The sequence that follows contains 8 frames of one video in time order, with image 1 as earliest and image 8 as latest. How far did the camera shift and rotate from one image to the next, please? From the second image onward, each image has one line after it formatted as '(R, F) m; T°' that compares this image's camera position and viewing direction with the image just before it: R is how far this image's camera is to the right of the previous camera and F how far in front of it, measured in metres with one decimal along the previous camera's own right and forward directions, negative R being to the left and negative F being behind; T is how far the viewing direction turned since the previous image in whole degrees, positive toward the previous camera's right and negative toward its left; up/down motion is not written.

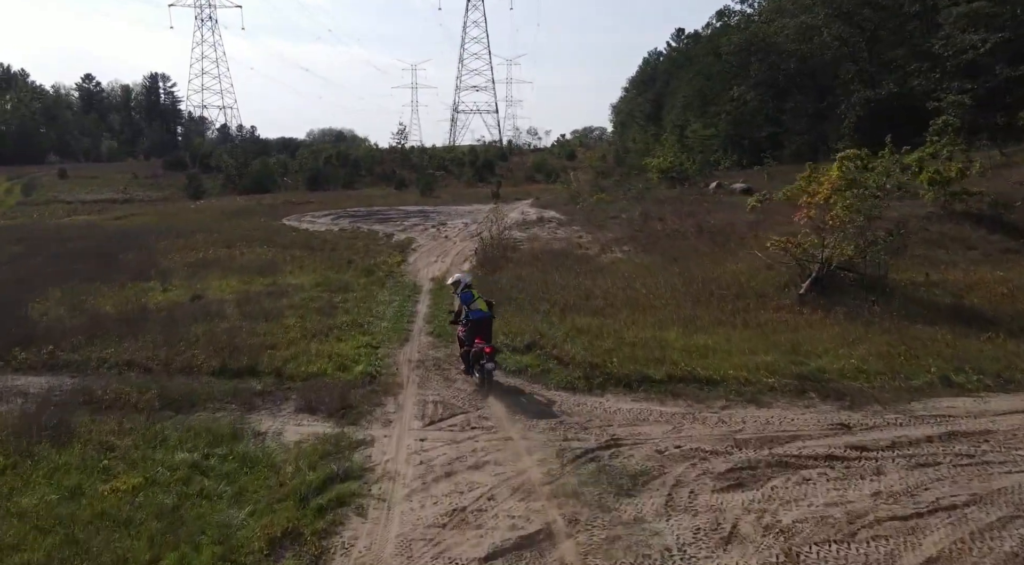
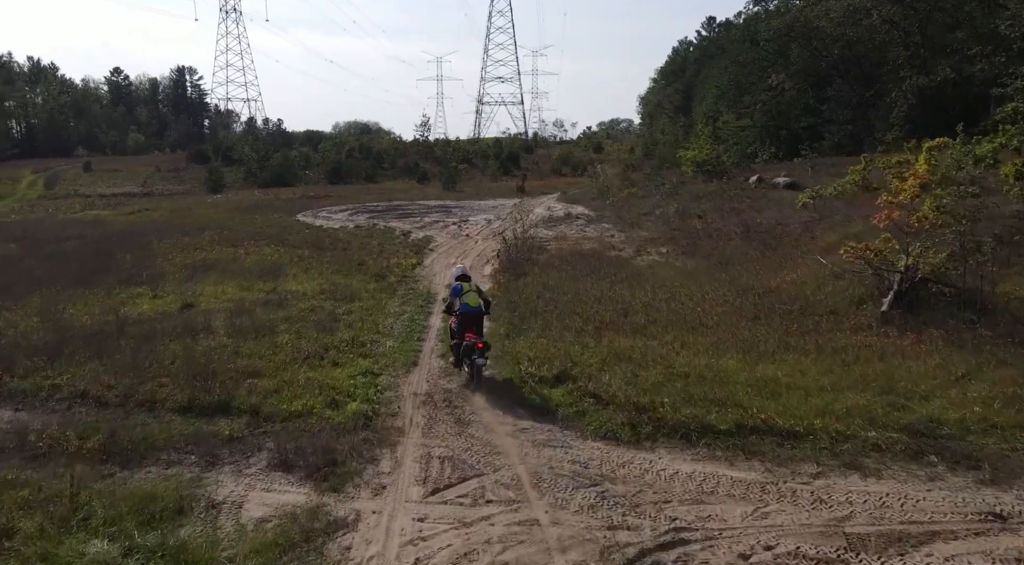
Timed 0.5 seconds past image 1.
(0.0, +1.9) m; -2°
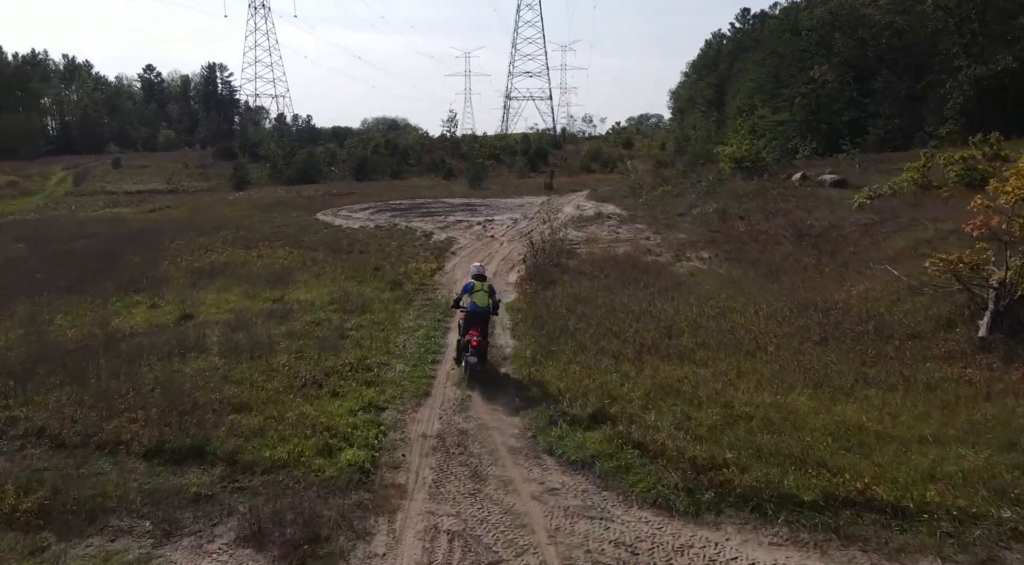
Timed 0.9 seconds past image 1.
(0.0, +1.5) m; -2°
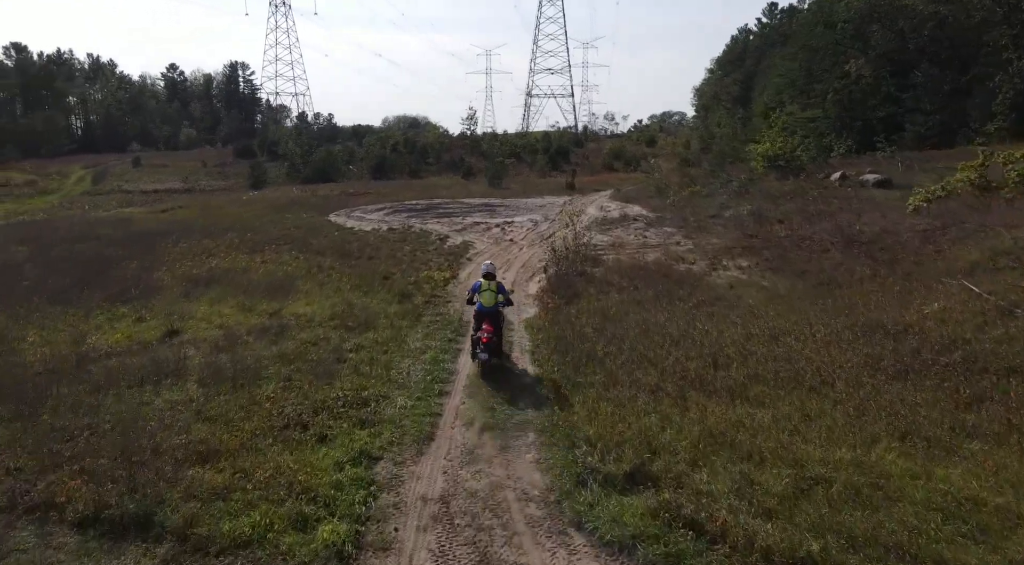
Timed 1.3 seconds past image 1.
(0.0, +1.5) m; -2°
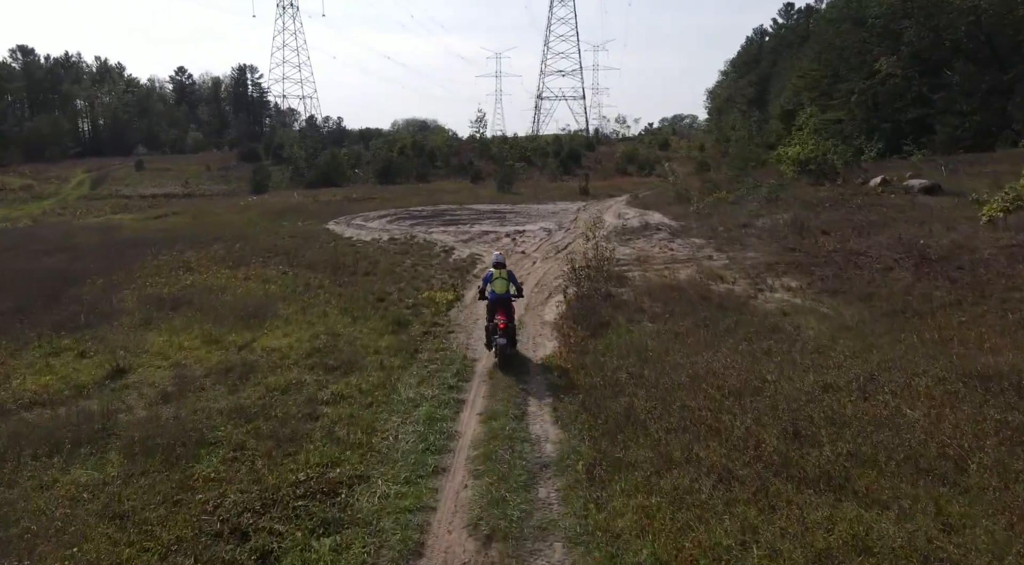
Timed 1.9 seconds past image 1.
(-0.1, +2.2) m; -1°
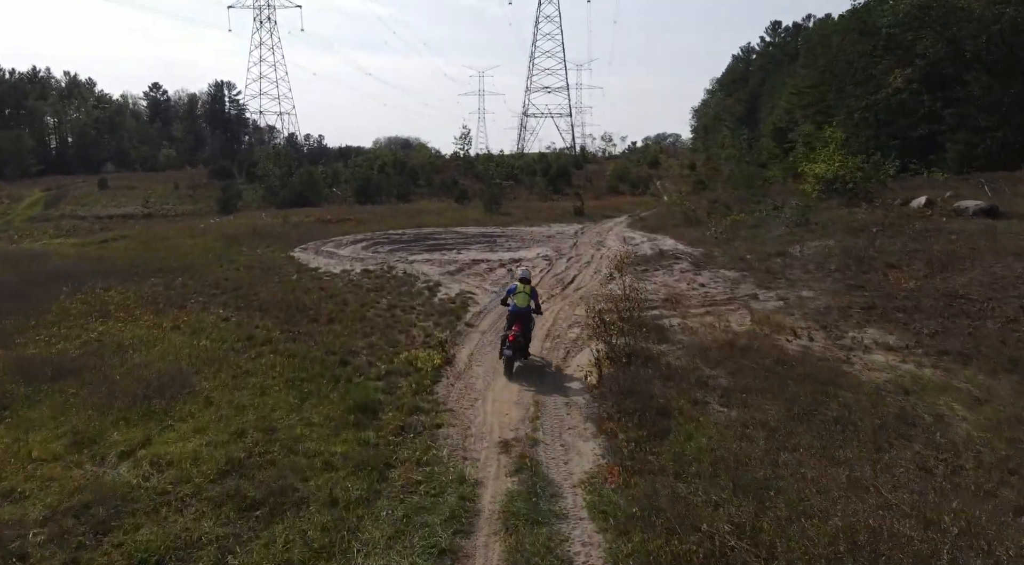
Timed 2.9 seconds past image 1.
(-0.4, +3.7) m; +1°
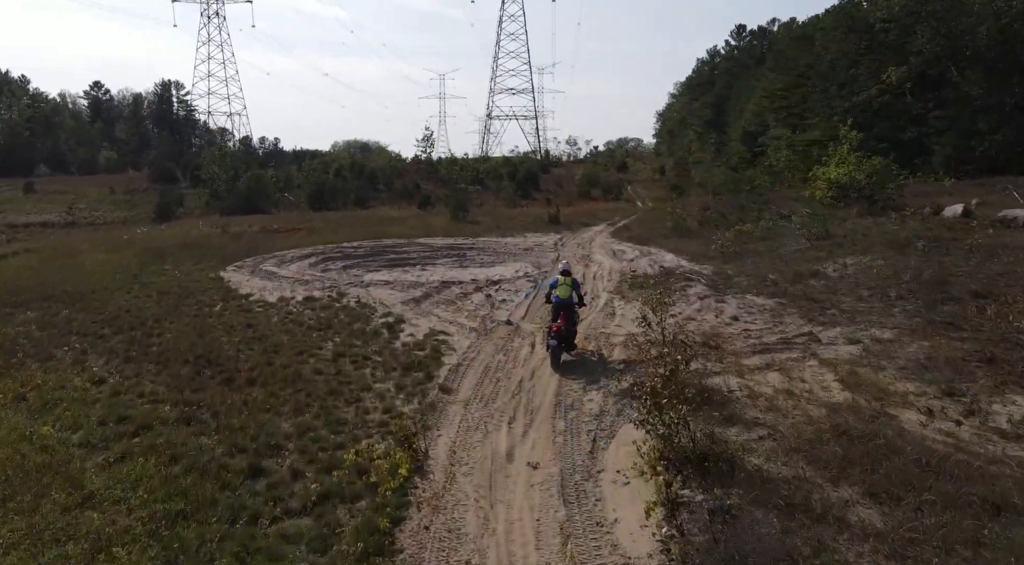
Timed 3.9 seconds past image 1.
(-0.4, +3.9) m; +3°
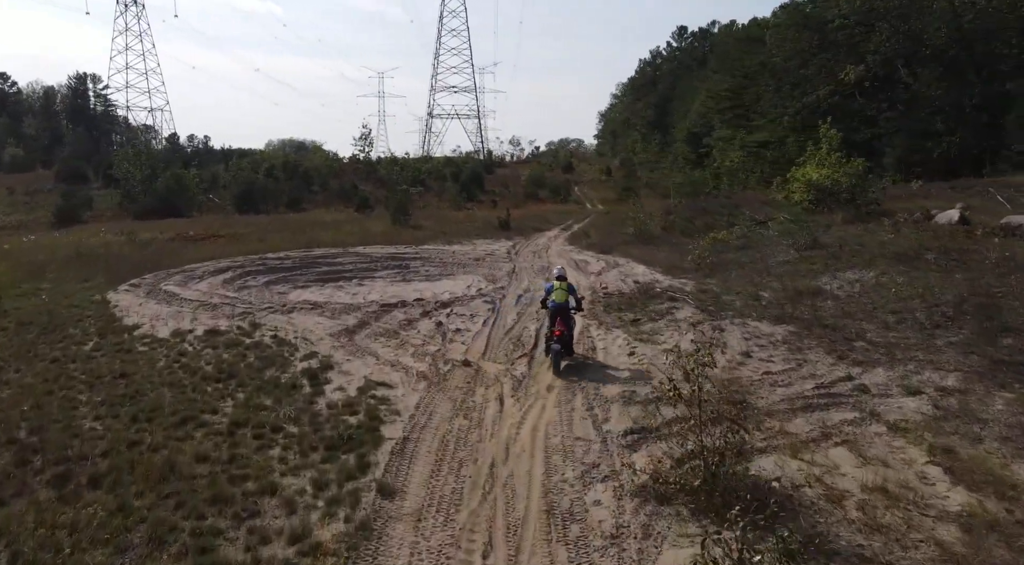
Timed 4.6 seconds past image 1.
(-0.3, +3.0) m; +5°
